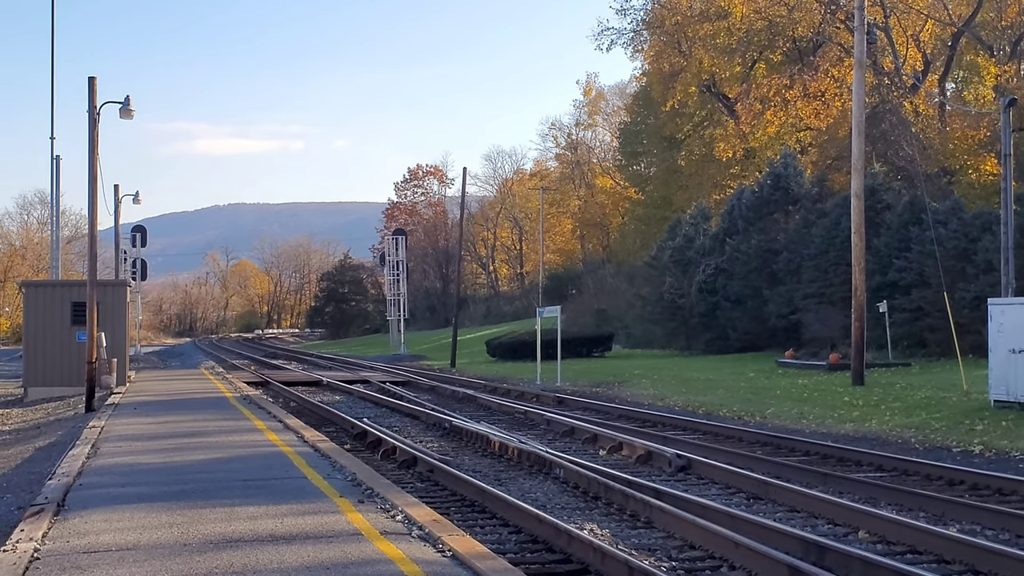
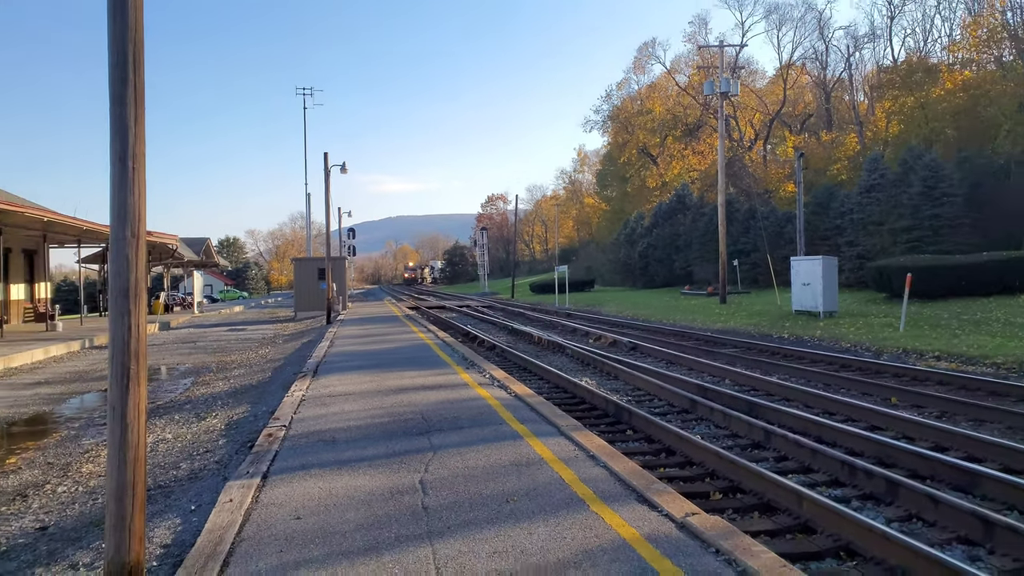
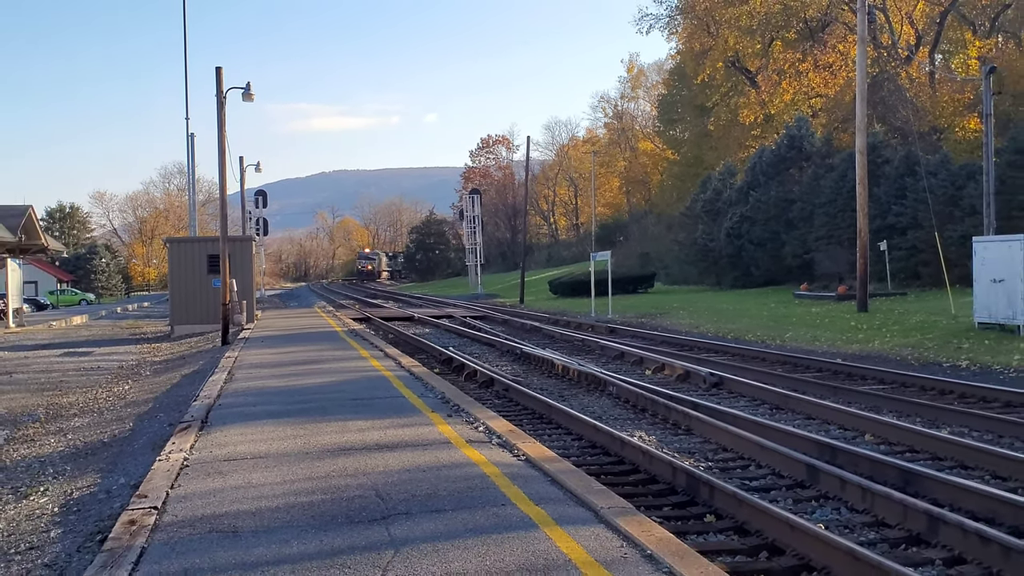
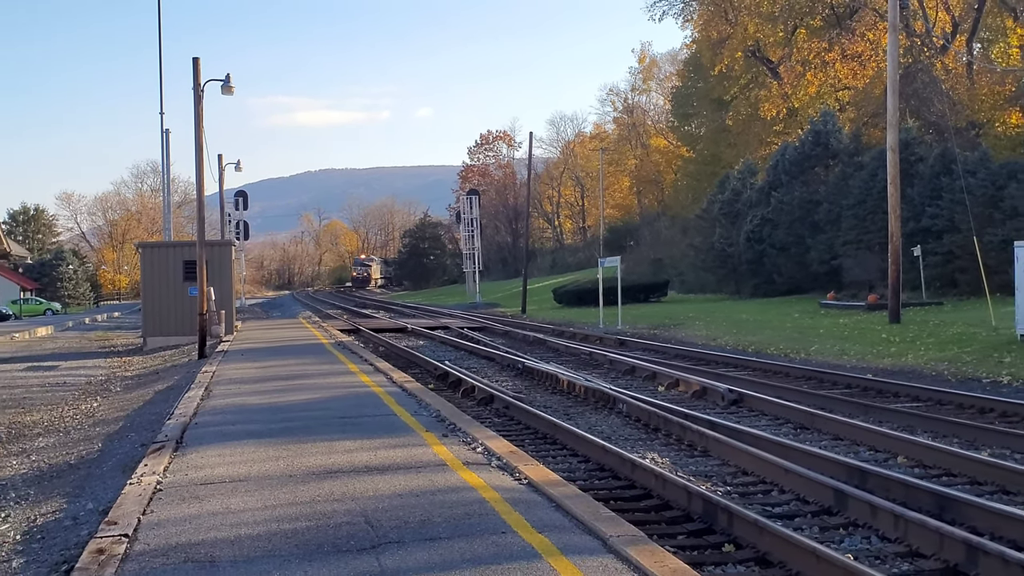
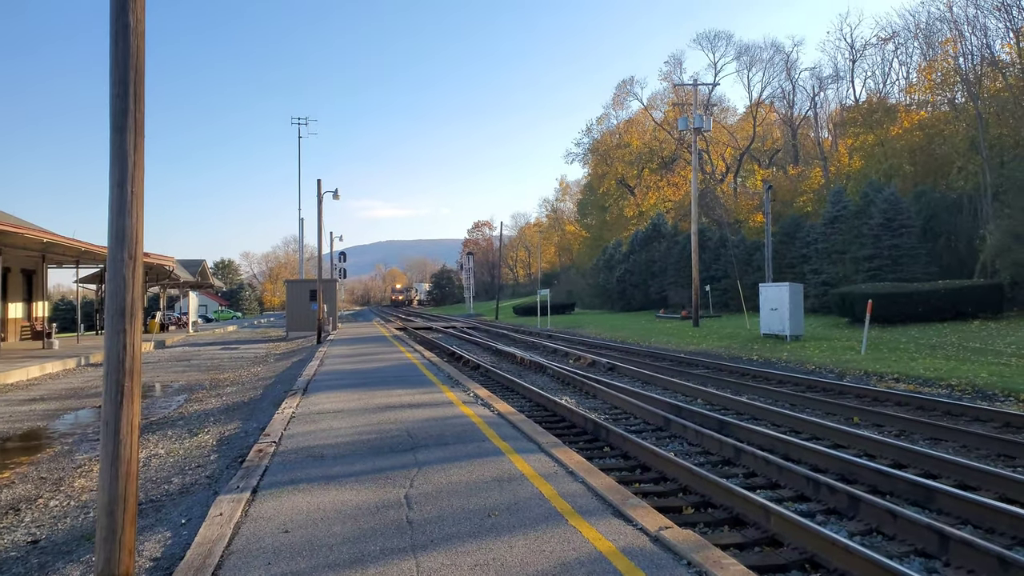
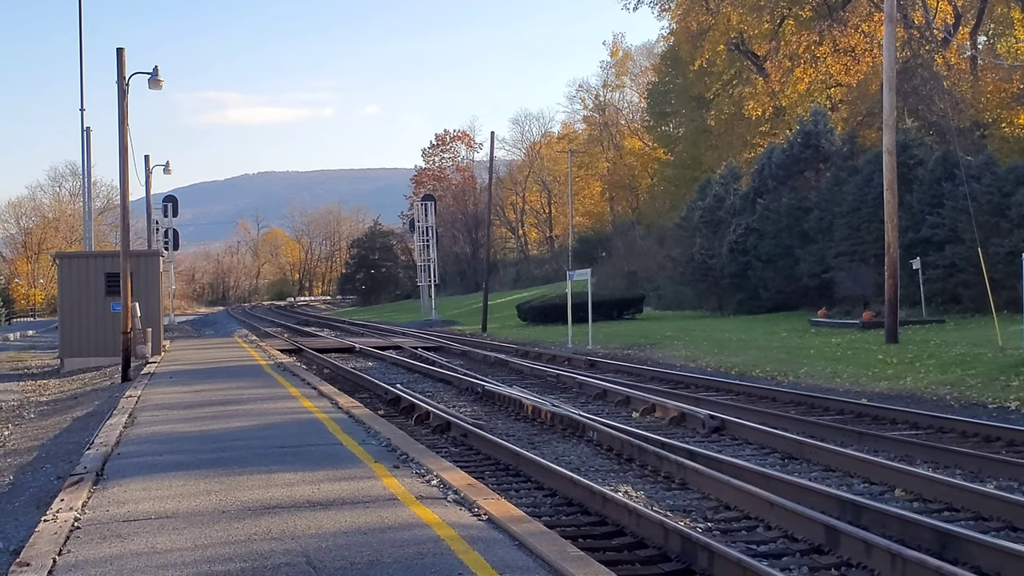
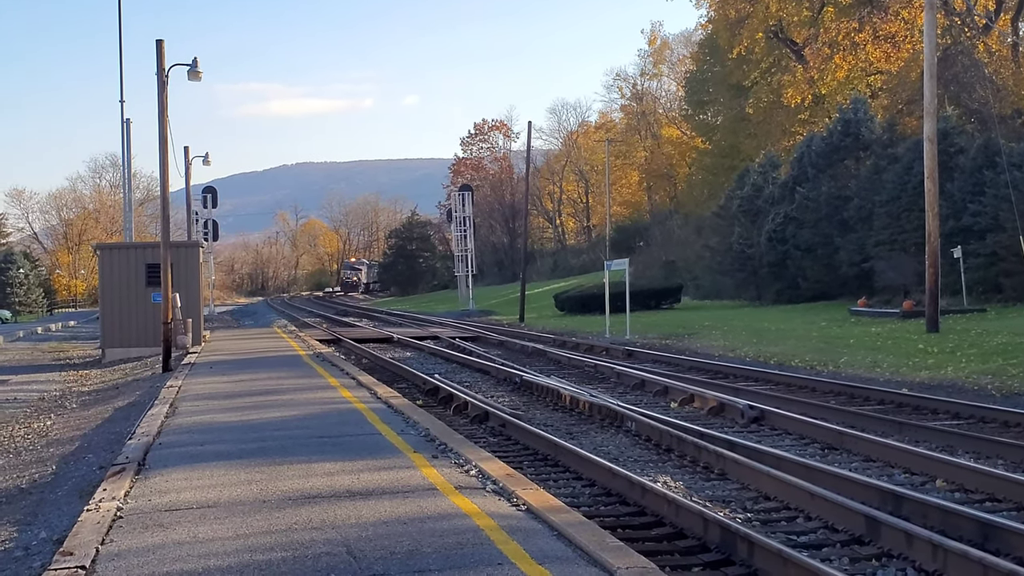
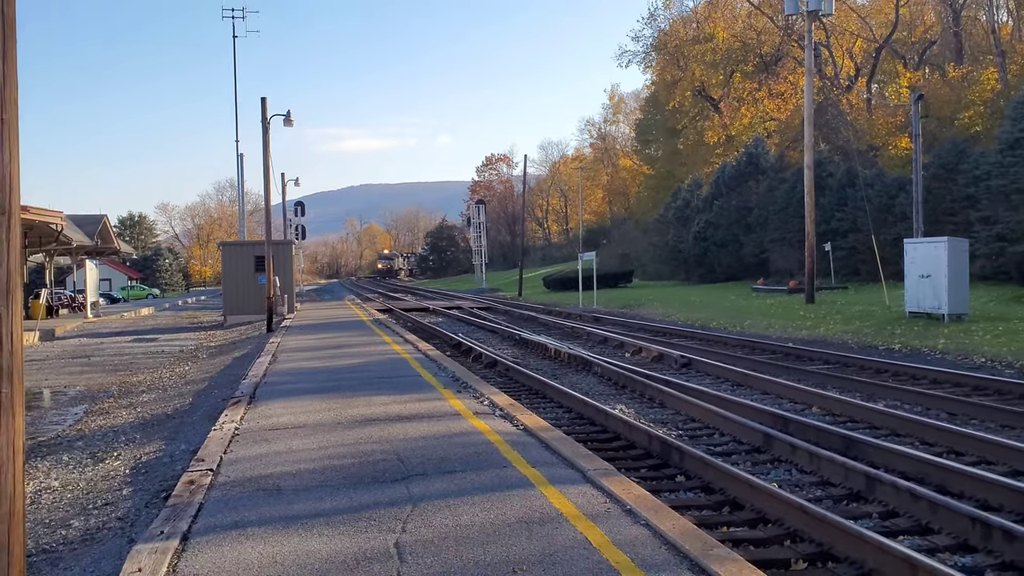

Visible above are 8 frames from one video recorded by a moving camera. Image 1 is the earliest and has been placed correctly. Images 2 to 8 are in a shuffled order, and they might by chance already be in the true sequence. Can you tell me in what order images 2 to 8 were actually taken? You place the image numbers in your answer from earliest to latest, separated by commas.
6, 7, 4, 3, 8, 2, 5
